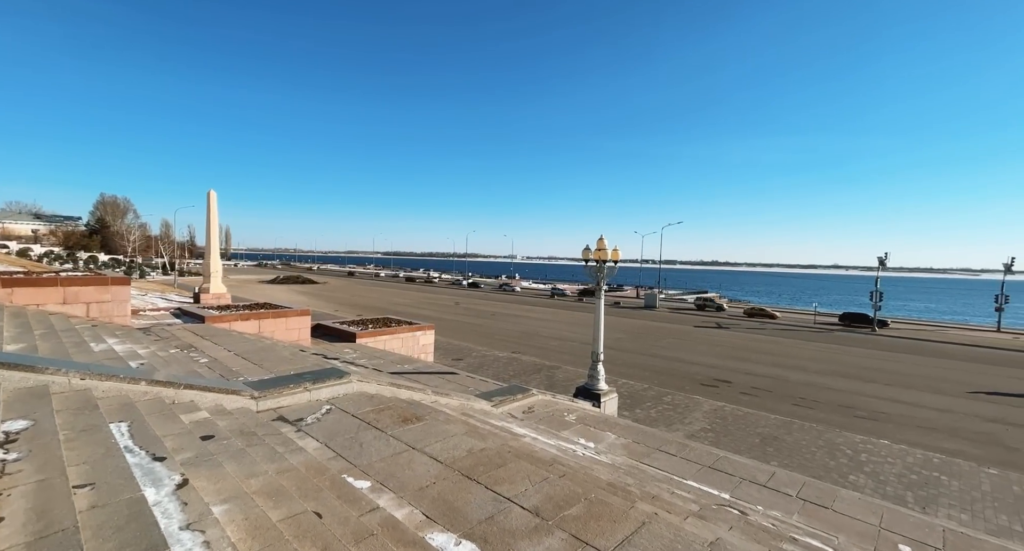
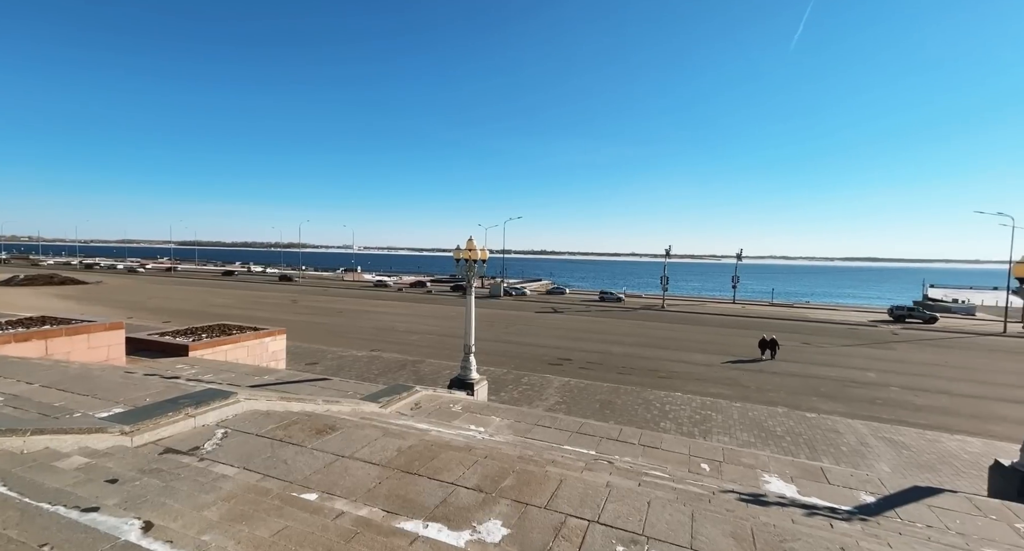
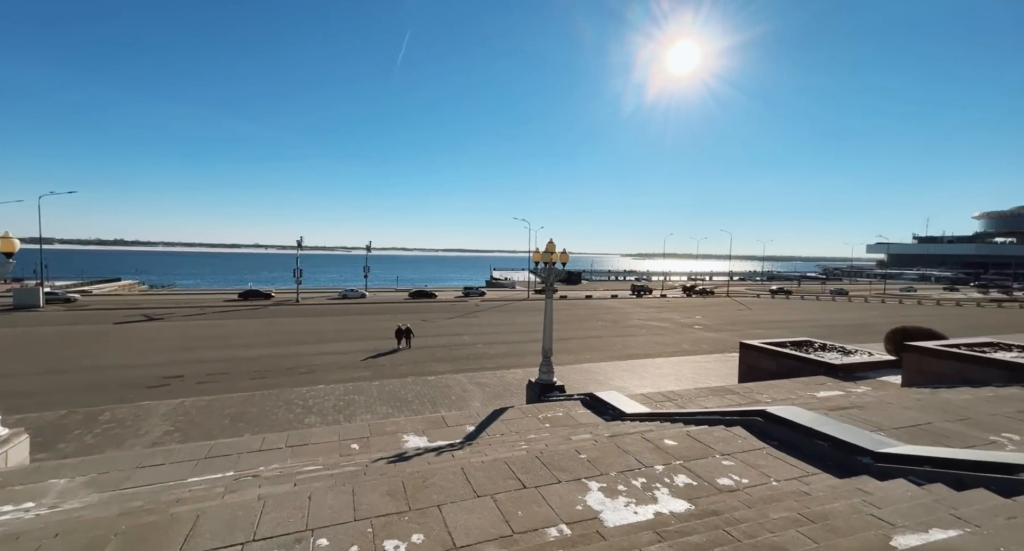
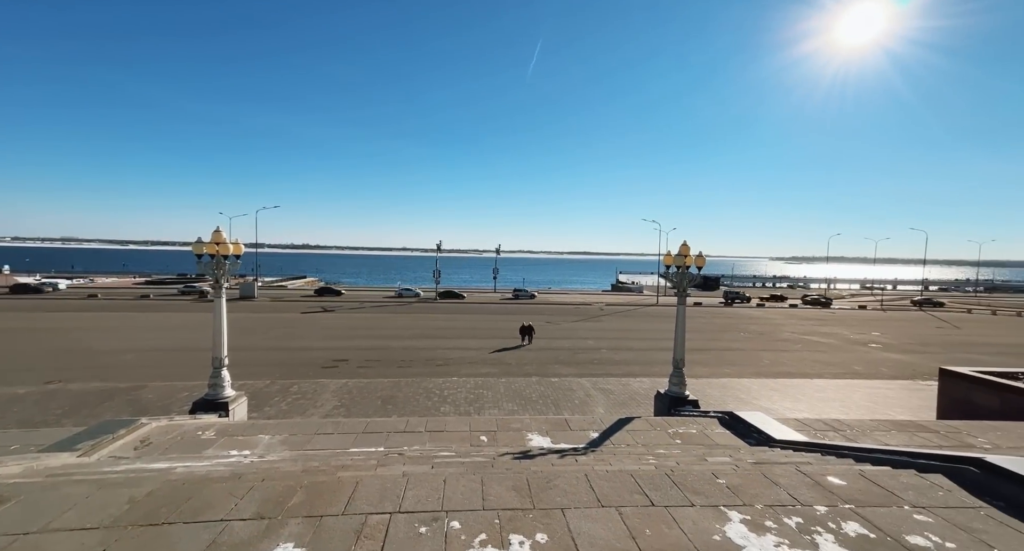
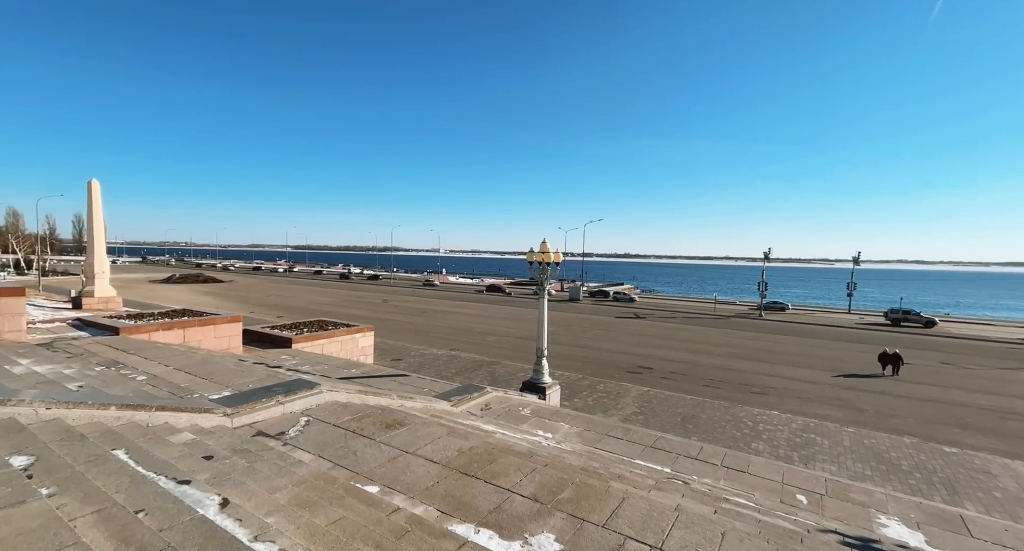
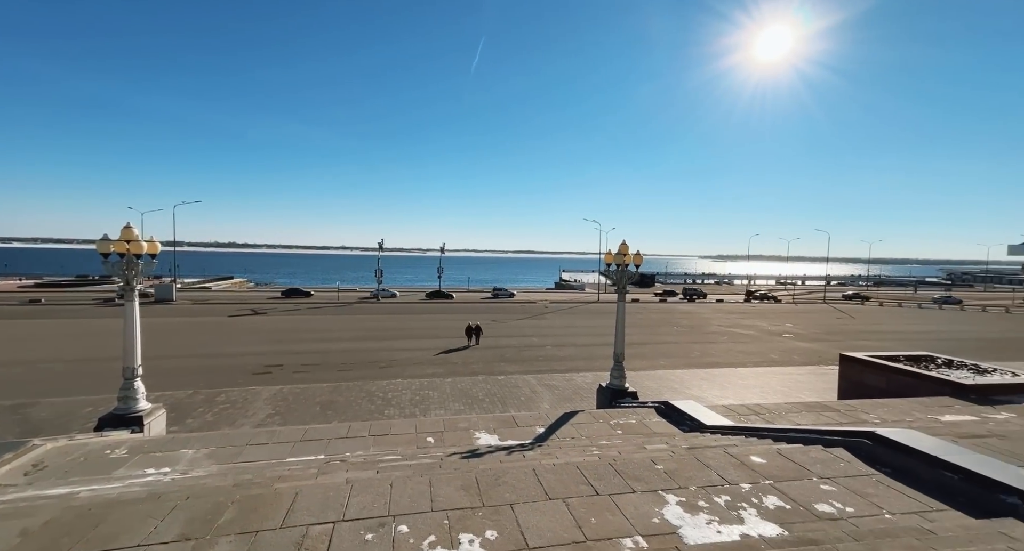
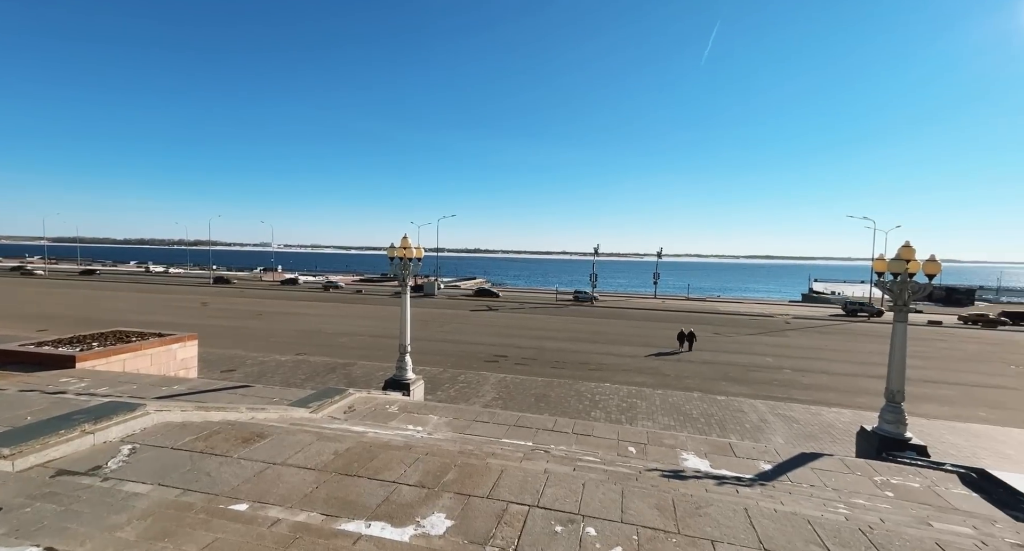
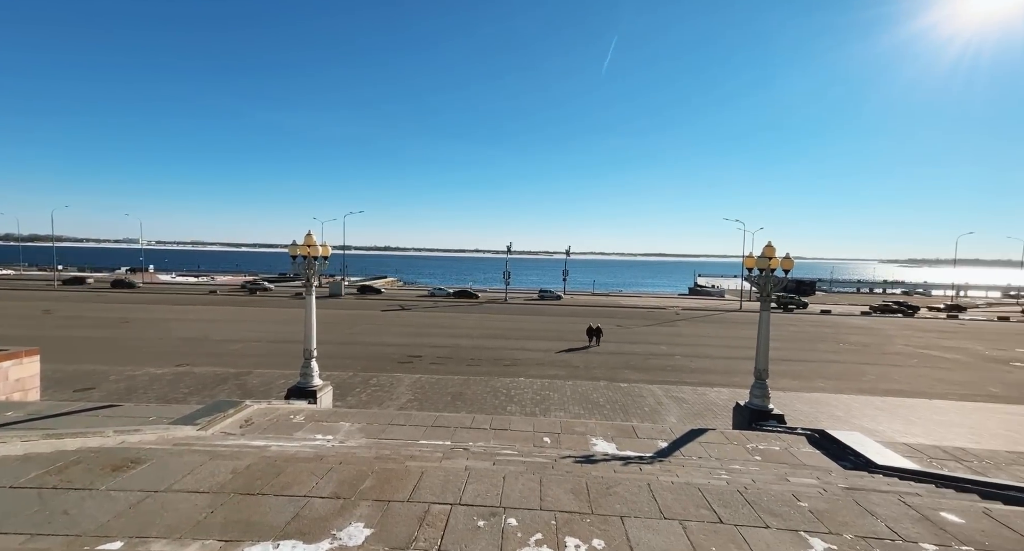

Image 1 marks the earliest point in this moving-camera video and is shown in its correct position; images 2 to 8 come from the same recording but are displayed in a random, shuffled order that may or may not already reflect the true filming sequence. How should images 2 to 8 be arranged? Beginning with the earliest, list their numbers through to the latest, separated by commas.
5, 2, 7, 8, 4, 6, 3
